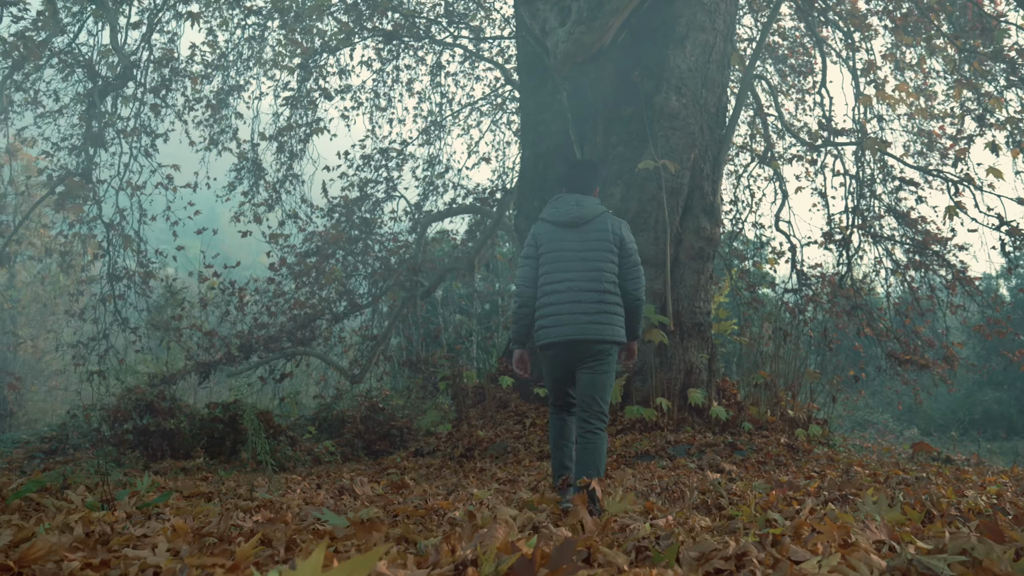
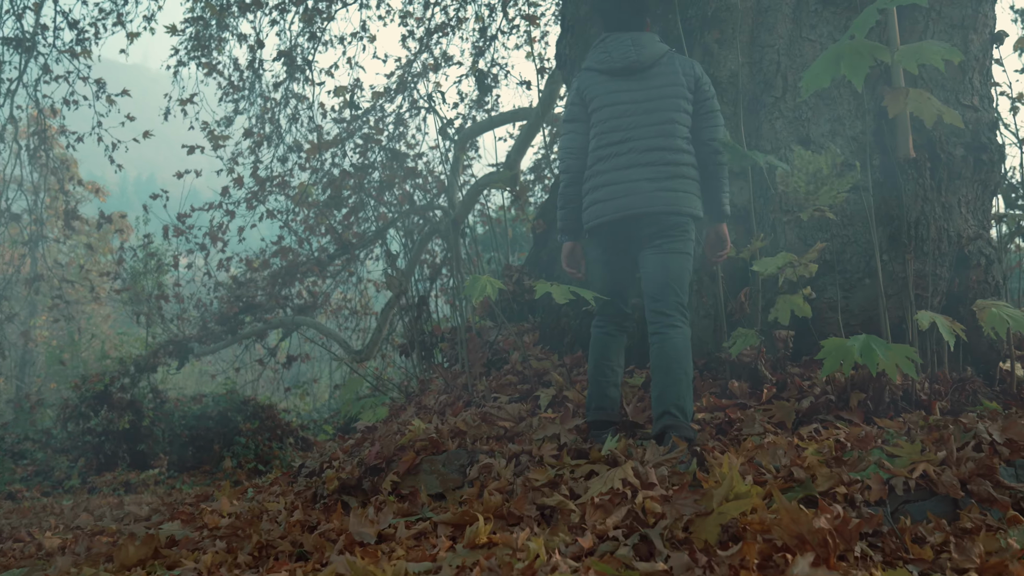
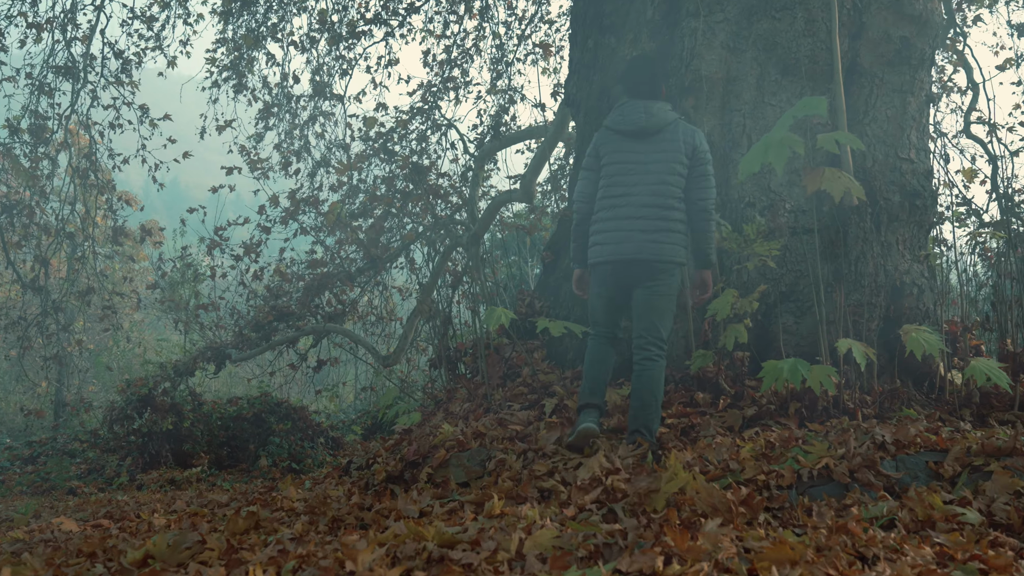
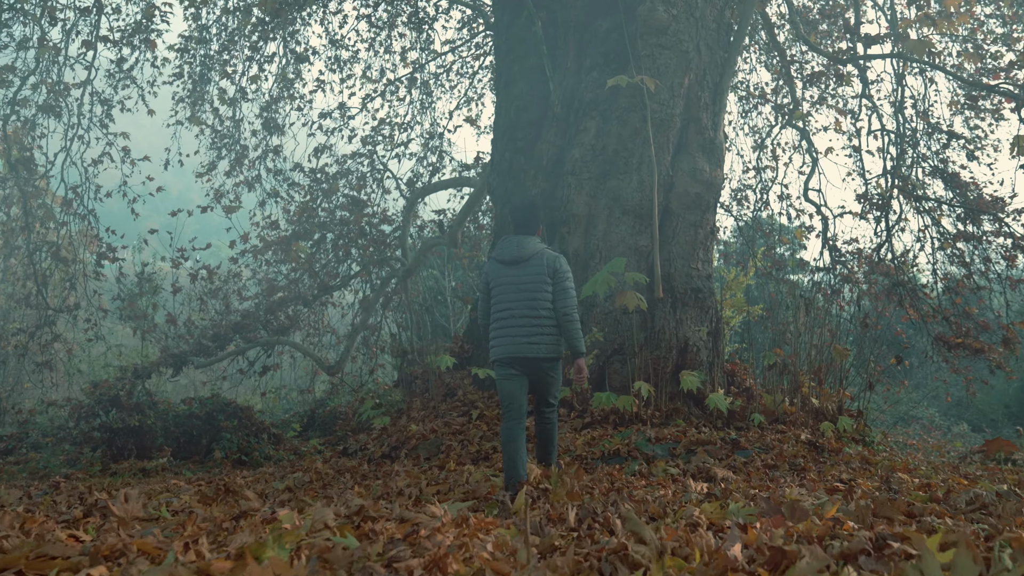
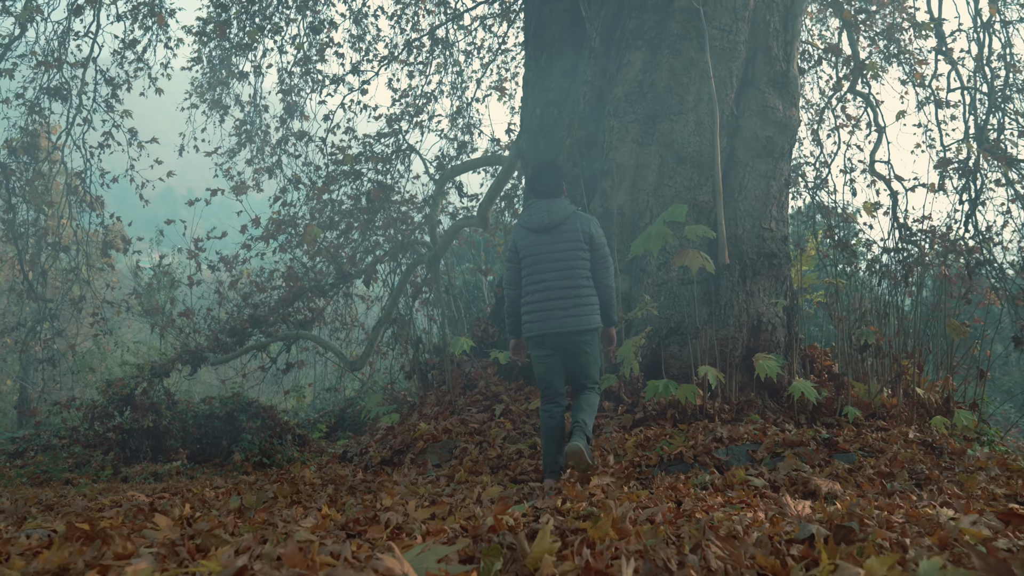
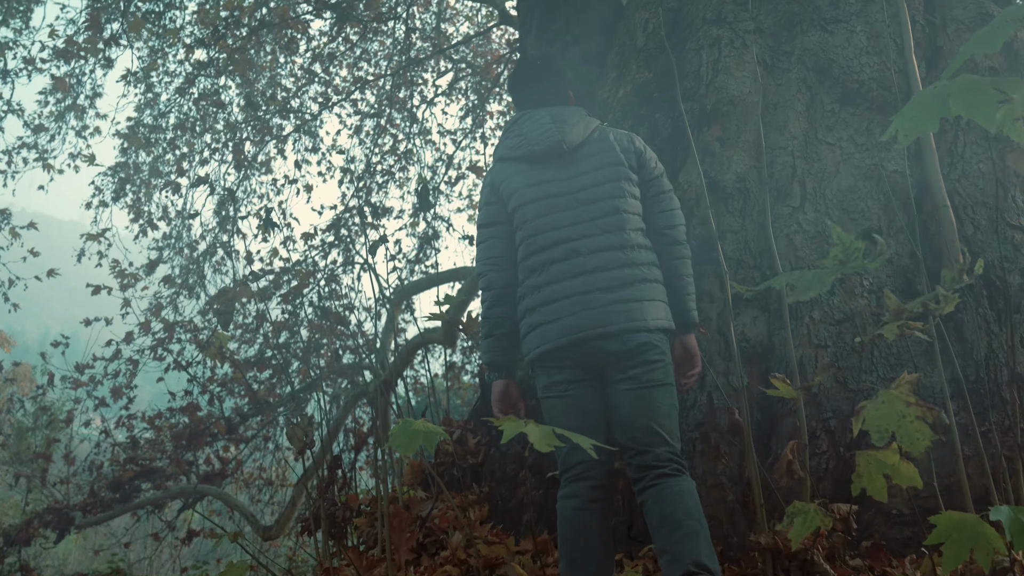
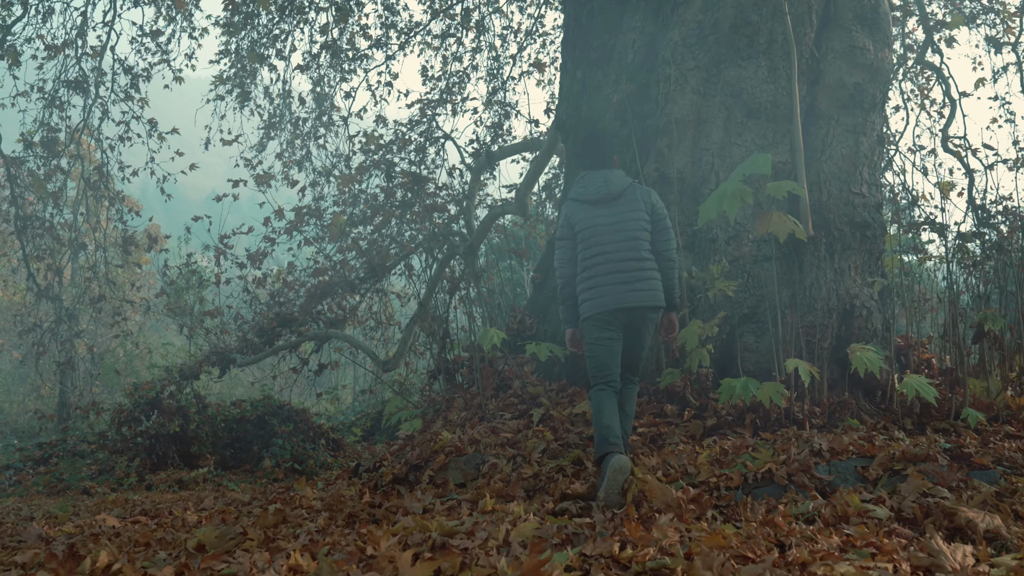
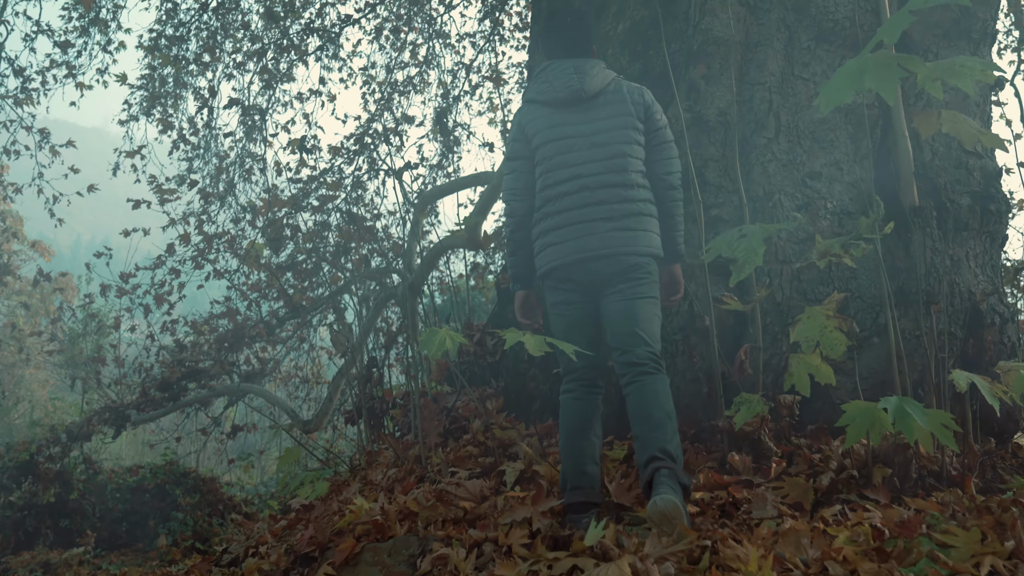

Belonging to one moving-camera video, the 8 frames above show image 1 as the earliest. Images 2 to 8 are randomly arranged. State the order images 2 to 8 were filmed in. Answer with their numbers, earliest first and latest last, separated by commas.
4, 5, 7, 3, 2, 8, 6
